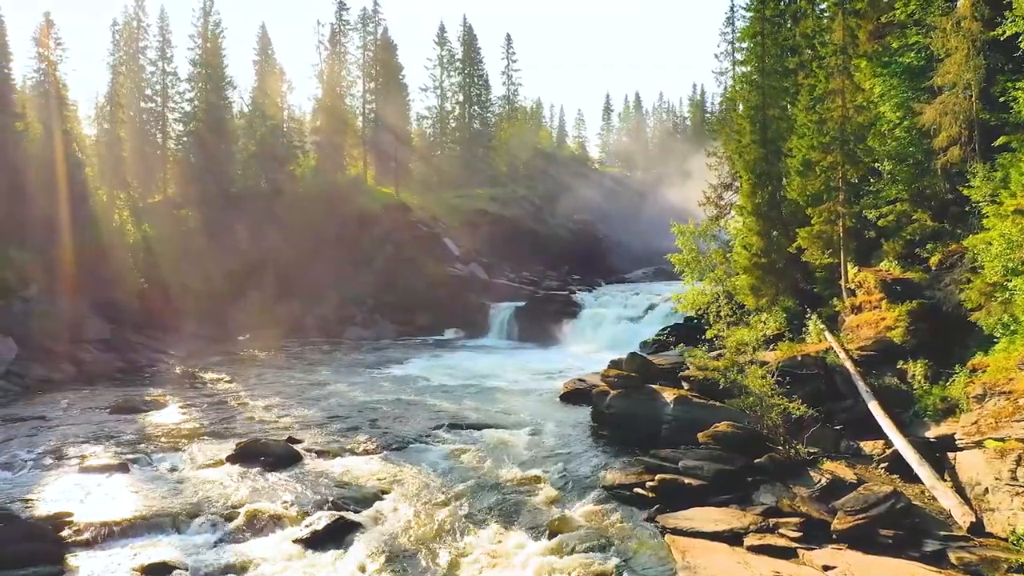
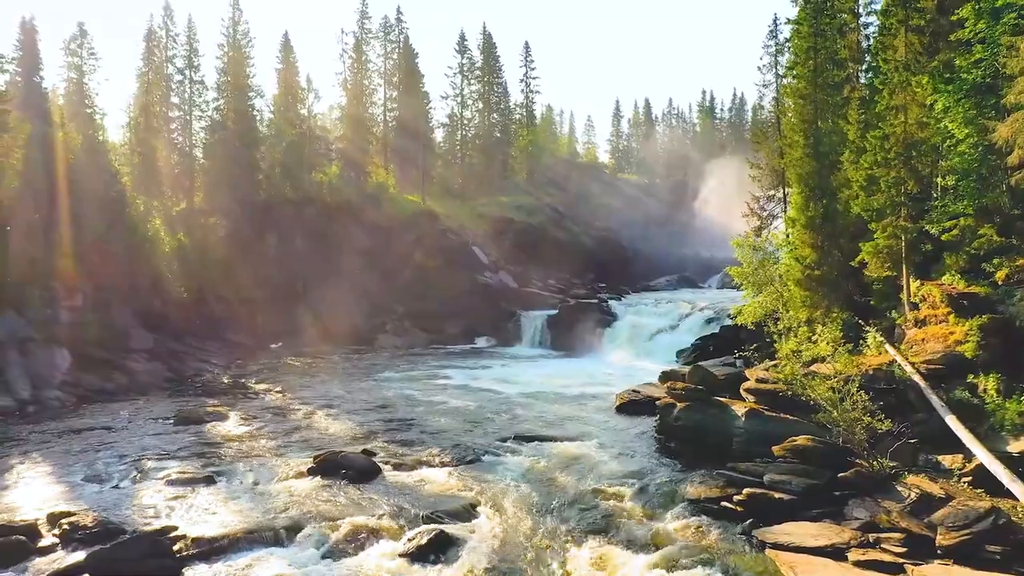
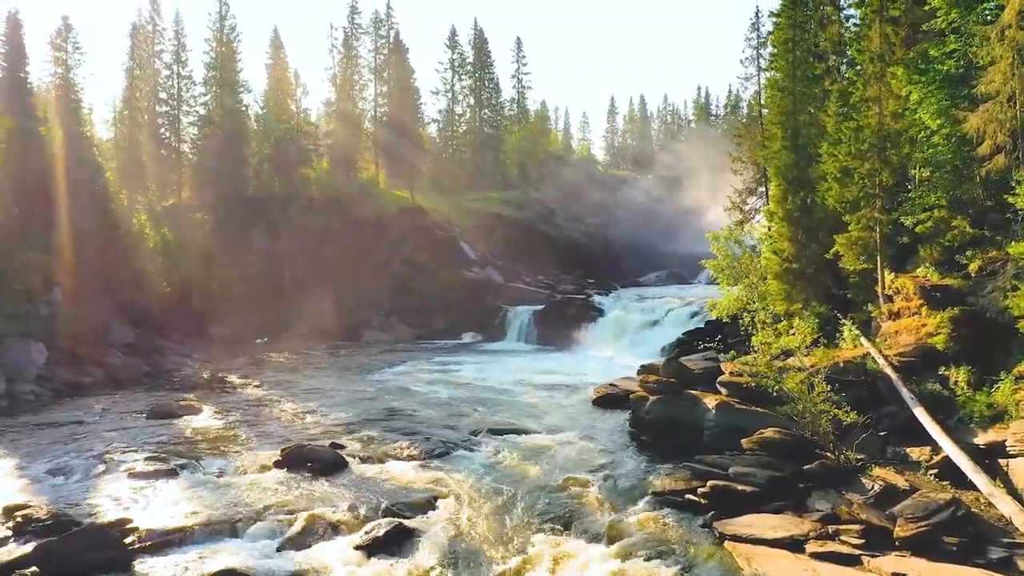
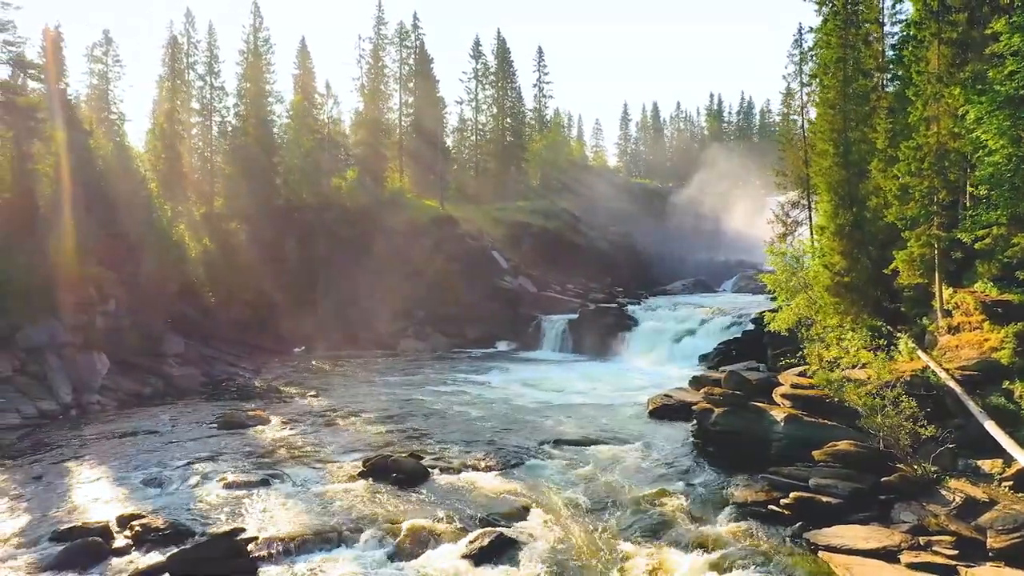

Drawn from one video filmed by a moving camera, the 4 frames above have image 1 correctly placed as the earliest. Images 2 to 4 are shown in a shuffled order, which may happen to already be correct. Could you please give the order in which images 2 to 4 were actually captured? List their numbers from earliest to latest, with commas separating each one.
3, 2, 4
